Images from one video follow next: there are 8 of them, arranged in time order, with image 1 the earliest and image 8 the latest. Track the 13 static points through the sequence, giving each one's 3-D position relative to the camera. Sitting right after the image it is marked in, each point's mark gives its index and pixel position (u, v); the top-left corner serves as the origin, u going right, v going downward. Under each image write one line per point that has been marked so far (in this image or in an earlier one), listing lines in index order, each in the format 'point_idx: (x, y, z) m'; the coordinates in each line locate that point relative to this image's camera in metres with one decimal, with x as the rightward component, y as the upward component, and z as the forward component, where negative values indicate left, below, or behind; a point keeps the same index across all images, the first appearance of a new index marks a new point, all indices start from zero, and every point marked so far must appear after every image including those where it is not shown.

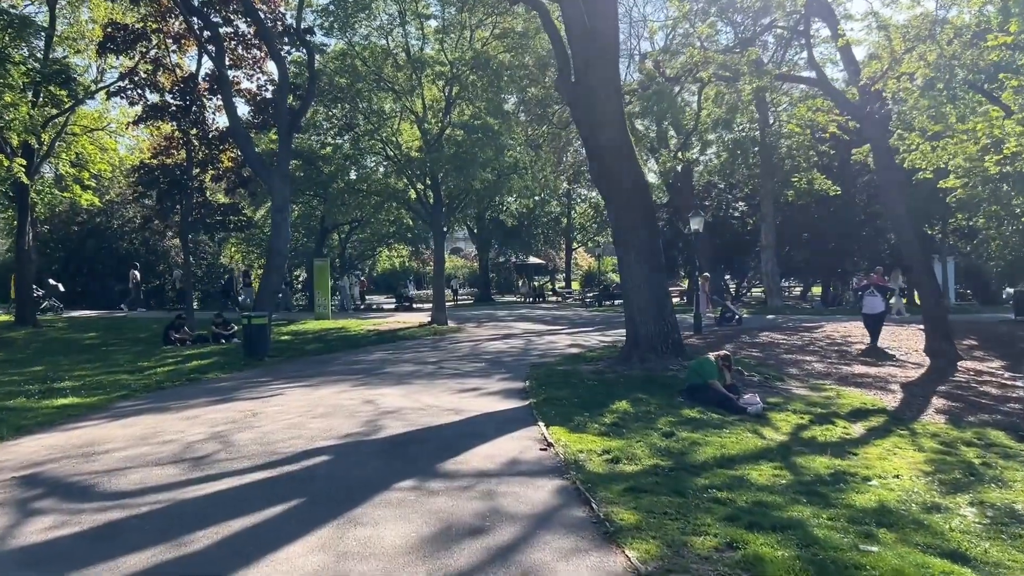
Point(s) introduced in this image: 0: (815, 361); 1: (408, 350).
0: (+6.1, -1.5, +17.0) m
1: (-2.2, -1.3, +17.5) m
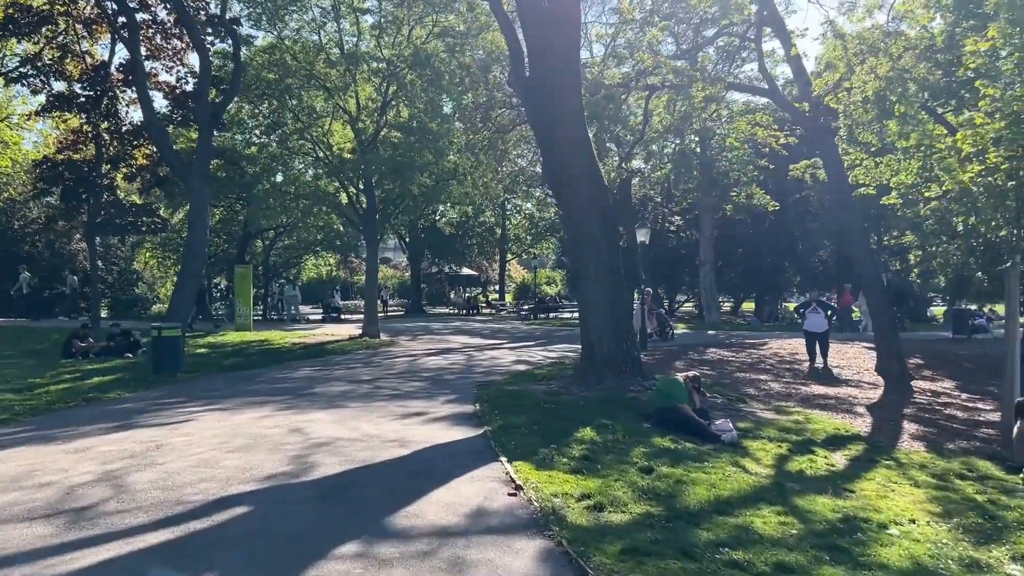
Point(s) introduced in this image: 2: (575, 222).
0: (+4.9, -1.8, +16.3) m
1: (-3.3, -1.5, +16.1) m
2: (+0.9, +1.0, +12.3) m
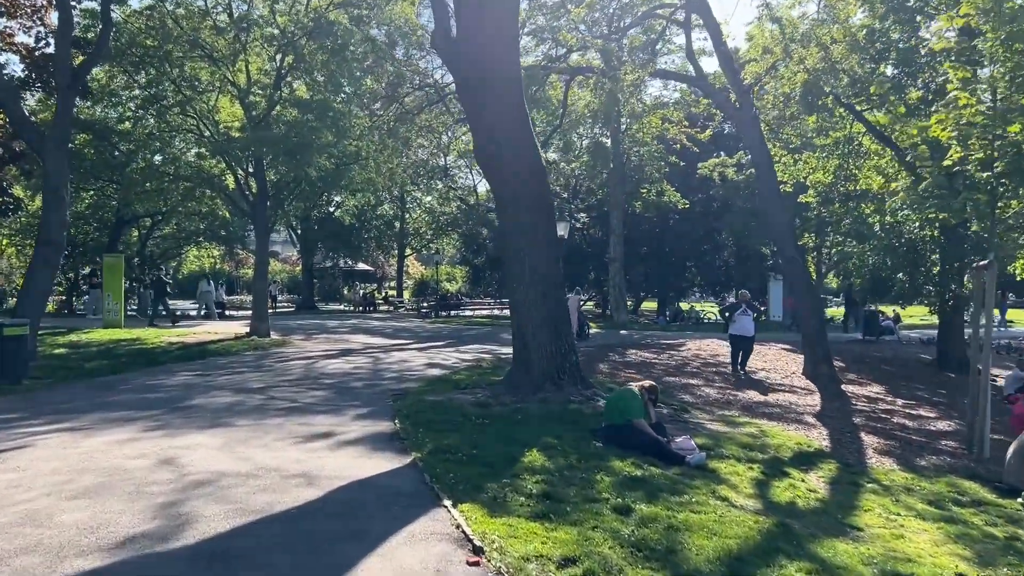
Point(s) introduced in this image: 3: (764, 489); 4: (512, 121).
0: (+3.4, -1.7, +15.2) m
1: (-4.8, -1.4, +13.9) m
2: (0.0, +1.0, +10.7) m
3: (+2.3, -1.8, +7.6) m
4: (0.0, +2.1, +10.6) m
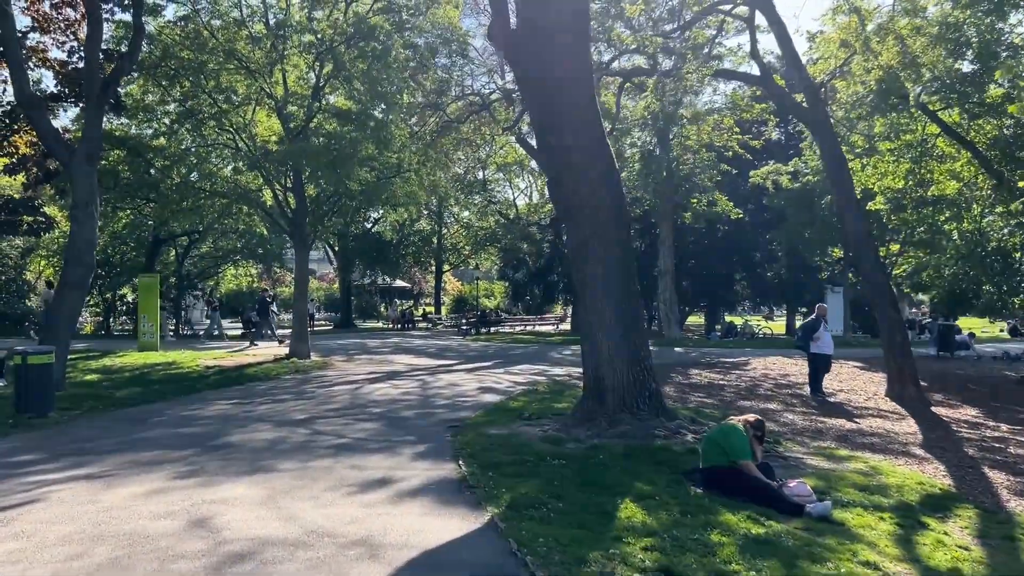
0: (+4.4, -2.0, +13.8) m
1: (-3.8, -1.7, +12.9) m
2: (+0.7, +0.8, +9.5) m
3: (+3.0, -1.9, +6.3) m
4: (+0.8, +1.9, +9.4) m
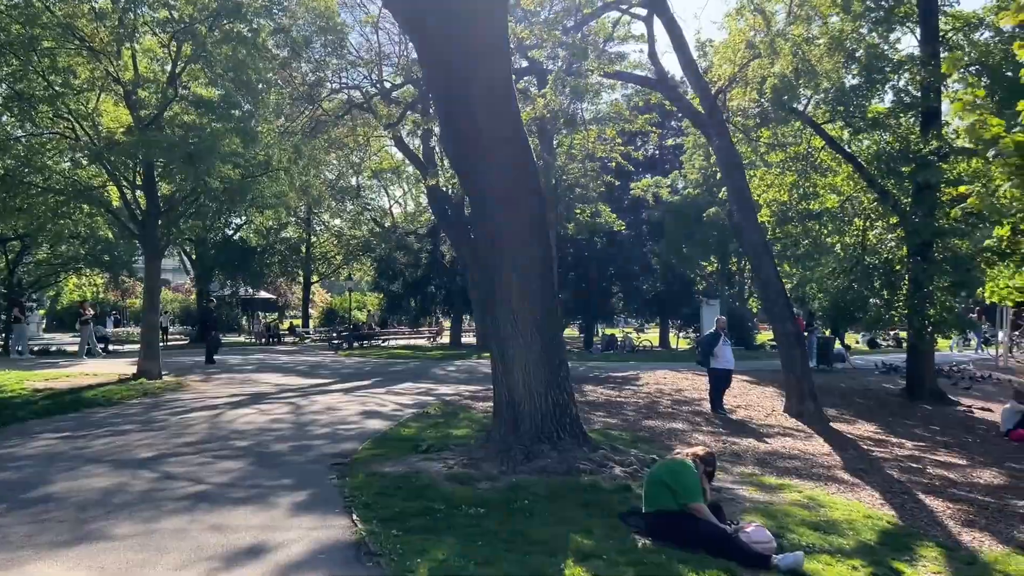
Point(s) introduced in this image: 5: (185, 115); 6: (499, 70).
0: (+2.7, -2.2, +13.0) m
1: (-5.2, -1.8, +10.8) m
2: (-0.2, +0.7, +8.2) m
3: (+2.4, -2.0, +5.3) m
4: (-0.2, +1.8, +8.1) m
5: (-6.8, +3.6, +17.5) m
6: (-0.1, +2.1, +8.1) m
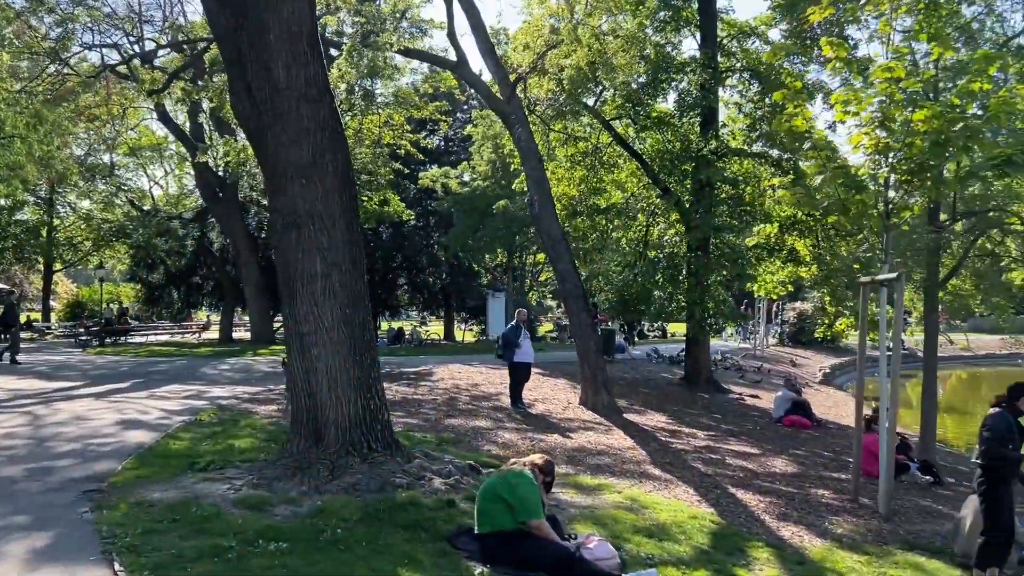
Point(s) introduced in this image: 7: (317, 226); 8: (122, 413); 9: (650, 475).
0: (-0.3, -2.0, +12.4) m
1: (-7.4, -1.7, +8.2) m
2: (-1.8, +0.8, +6.9) m
3: (+1.5, -1.9, +4.9) m
4: (-1.8, +1.8, +6.9) m
5: (-10.5, +3.8, +14.2) m
6: (-1.7, +2.2, +6.9) m
7: (-1.6, +0.5, +7.0) m
8: (-5.3, -1.7, +11.6) m
9: (+1.6, -2.1, +9.6) m
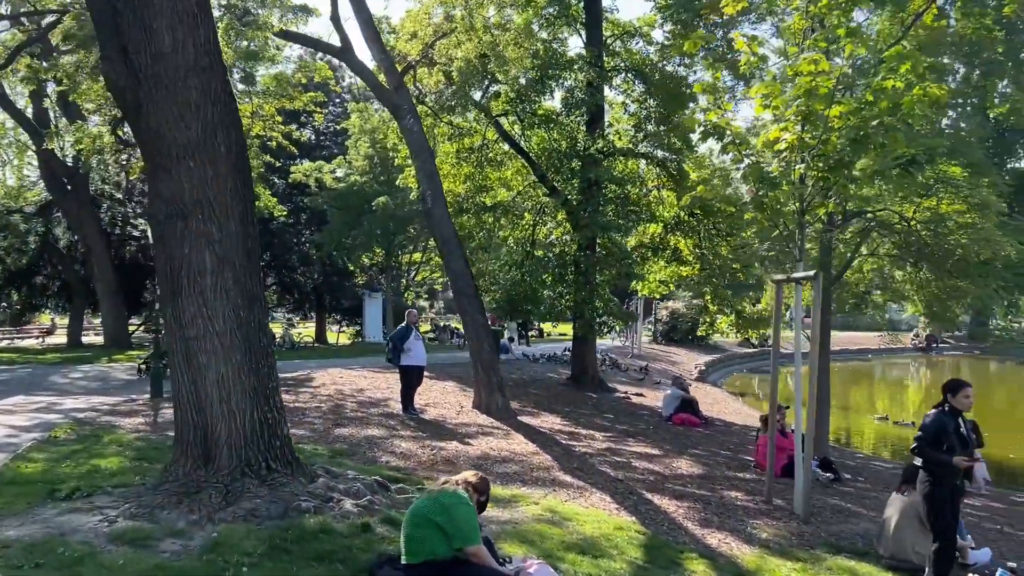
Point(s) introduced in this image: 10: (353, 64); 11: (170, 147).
0: (-1.7, -2.0, +11.6) m
1: (-8.1, -1.7, +6.4) m
2: (-2.4, +0.8, +6.0) m
3: (+1.2, -1.9, +4.5) m
4: (-2.4, +1.9, +6.0) m
5: (-12.1, +3.8, +11.9) m
6: (-2.3, +2.2, +6.0) m
7: (-2.2, +0.5, +6.1) m
8: (-6.6, -1.7, +10.1) m
9: (+0.5, -2.1, +9.2) m
10: (-2.9, +4.0, +15.2) m
11: (-2.4, +1.0, +6.0) m
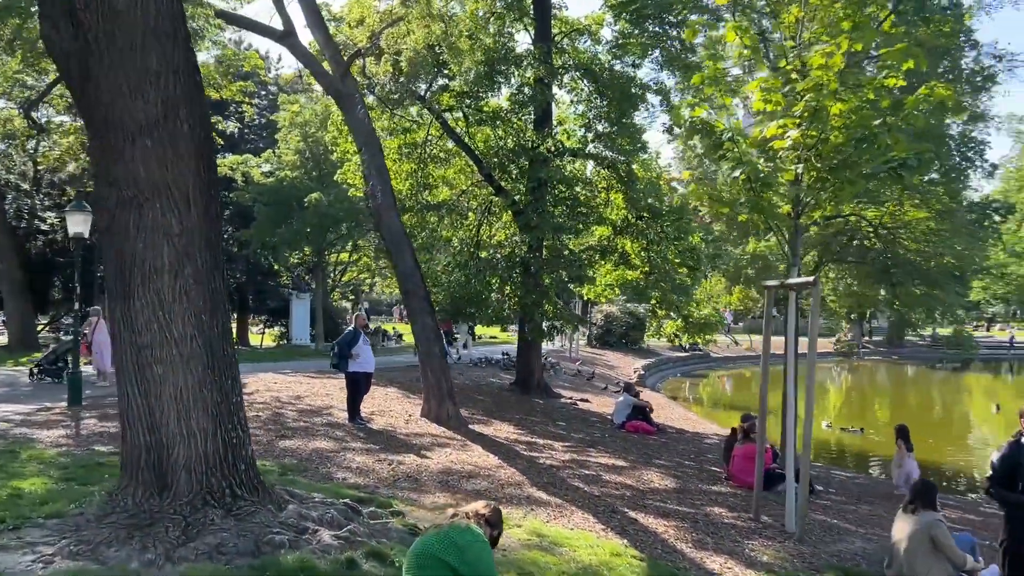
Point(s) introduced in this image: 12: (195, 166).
0: (-2.2, -2.1, +10.8) m
1: (-8.1, -1.6, +5.0) m
2: (-2.4, +0.8, +5.2) m
3: (+1.3, -2.0, +4.0) m
4: (-2.3, +1.9, +5.2) m
5: (-12.6, +3.9, +10.1) m
6: (-2.2, +2.2, +5.2) m
7: (-2.2, +0.5, +5.3) m
8: (-6.9, -1.7, +8.8) m
9: (+0.2, -2.1, +8.6) m
10: (-3.6, +4.0, +14.3) m
11: (-2.4, +1.0, +5.2) m
12: (-2.0, +0.8, +5.4) m
